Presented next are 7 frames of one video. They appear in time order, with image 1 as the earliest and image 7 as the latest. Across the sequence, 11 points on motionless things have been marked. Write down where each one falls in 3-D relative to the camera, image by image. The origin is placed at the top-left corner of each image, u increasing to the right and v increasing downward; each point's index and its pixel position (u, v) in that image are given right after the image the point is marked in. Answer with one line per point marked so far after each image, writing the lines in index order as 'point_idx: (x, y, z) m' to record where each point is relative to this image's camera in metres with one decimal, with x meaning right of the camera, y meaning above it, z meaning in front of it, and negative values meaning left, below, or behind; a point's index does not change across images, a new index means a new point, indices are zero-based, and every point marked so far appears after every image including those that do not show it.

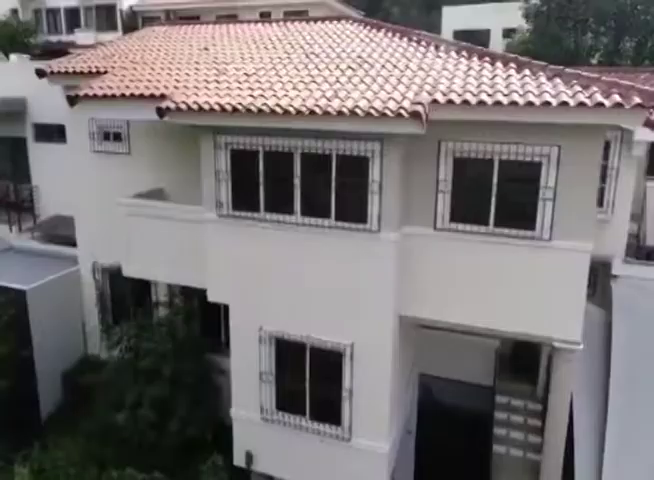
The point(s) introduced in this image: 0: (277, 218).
0: (-0.9, +0.4, +12.2) m
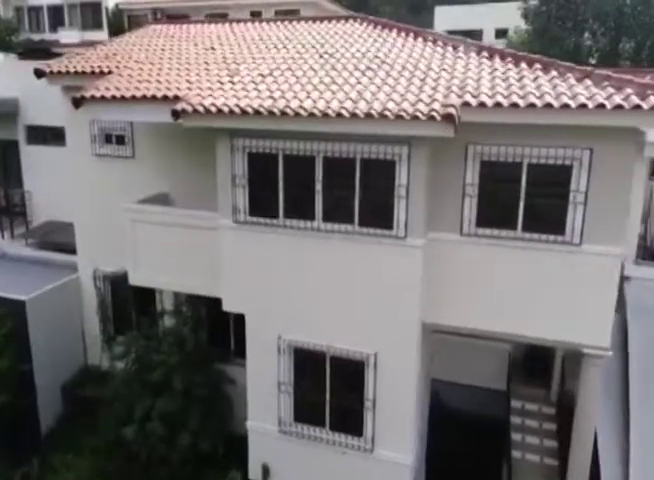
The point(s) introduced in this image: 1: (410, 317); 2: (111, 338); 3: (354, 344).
0: (-0.5, +0.3, +11.8) m
1: (+1.5, -1.3, +11.5) m
2: (-5.2, -2.3, +15.8) m
3: (+0.5, -1.9, +12.0) m
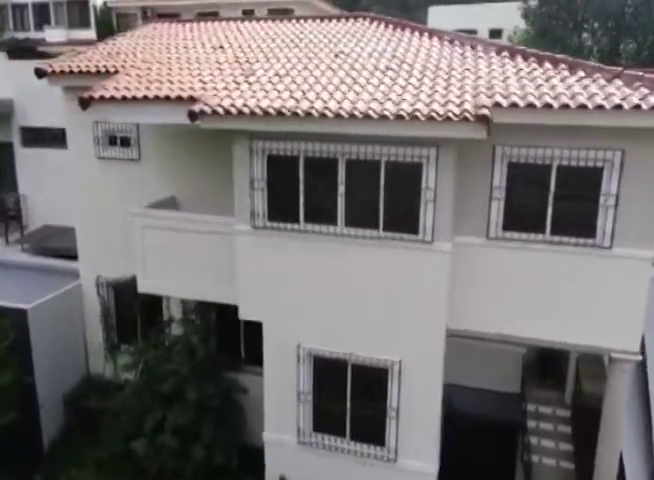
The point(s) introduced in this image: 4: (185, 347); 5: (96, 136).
0: (-0.1, +0.2, +11.5) m
1: (+1.9, -1.4, +11.2) m
2: (-4.9, -2.5, +15.2) m
3: (+0.9, -2.0, +11.6) m
4: (-2.9, -2.2, +13.4) m
5: (-5.0, +2.3, +14.3) m
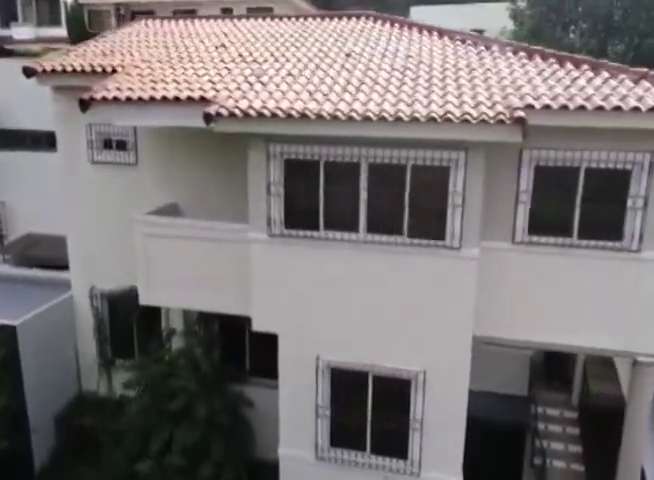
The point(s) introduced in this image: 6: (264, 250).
0: (+0.2, +0.1, +11.0) m
1: (+2.2, -1.5, +10.9) m
2: (-4.8, -2.7, +14.4) m
3: (+1.2, -2.1, +11.2) m
4: (-2.6, -2.4, +12.7) m
5: (-4.9, +2.1, +13.5) m
6: (-1.1, -0.2, +11.3) m
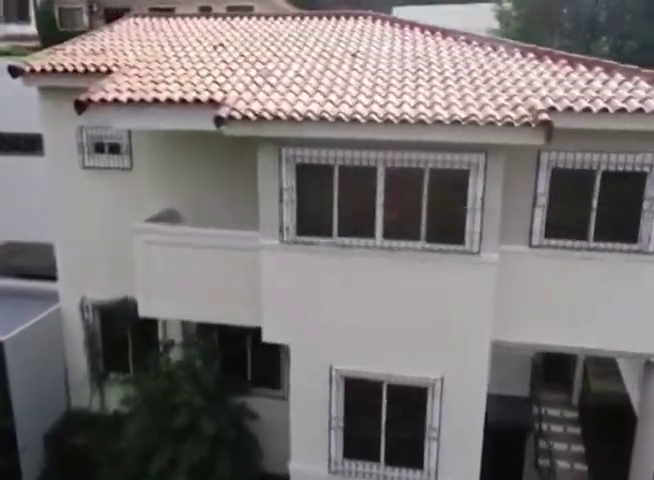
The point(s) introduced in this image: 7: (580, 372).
0: (+0.5, 0.0, +10.7) m
1: (+2.5, -1.6, +10.7) m
2: (-4.7, -2.8, +13.8) m
3: (+1.5, -2.2, +11.0) m
4: (-2.4, -2.5, +12.2) m
5: (-4.8, +1.9, +12.8) m
6: (-0.9, -0.3, +10.9) m
7: (+5.8, -3.0, +15.0) m
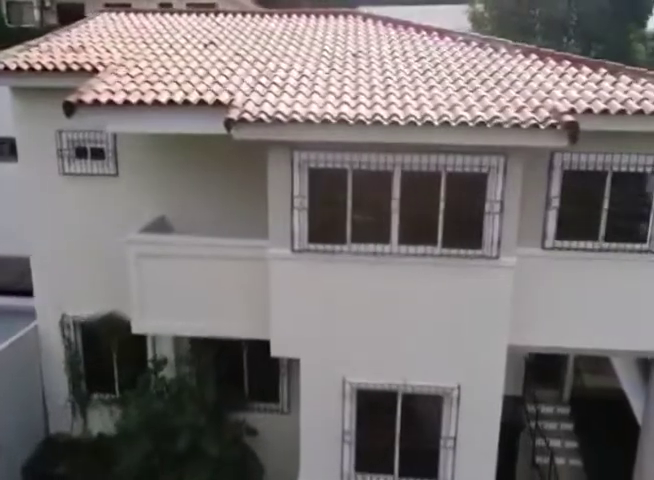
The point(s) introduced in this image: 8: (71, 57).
0: (+0.7, -0.1, +10.3) m
1: (+2.7, -1.6, +10.5) m
2: (-4.7, -3.1, +12.9) m
3: (+1.7, -2.2, +10.7) m
4: (-2.3, -2.7, +11.5) m
5: (-4.8, +1.7, +11.9) m
6: (-0.7, -0.4, +10.4) m
7: (+5.6, -3.0, +15.1) m
8: (-4.4, +3.2, +11.4) m
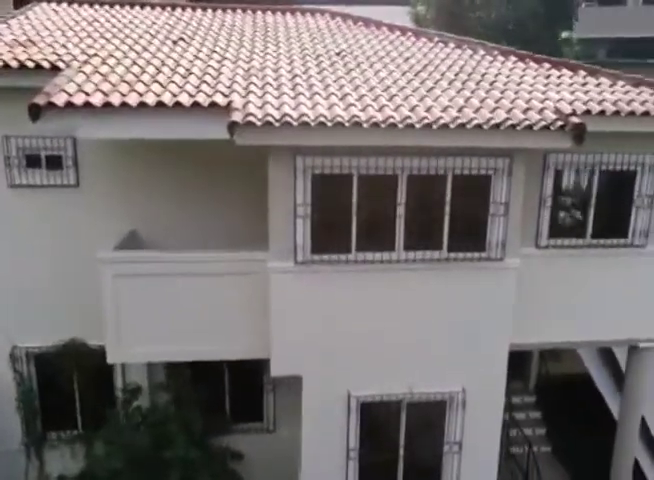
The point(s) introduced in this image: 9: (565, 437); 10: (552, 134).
0: (+0.7, -0.2, +9.8) m
1: (+2.8, -1.7, +10.4) m
2: (-5.0, -3.4, +11.4) m
3: (+1.7, -2.3, +10.4) m
4: (-2.3, -2.9, +10.5) m
5: (-5.1, +1.3, +10.4) m
6: (-0.6, -0.6, +9.7) m
7: (+4.8, -3.0, +15.5) m
8: (-4.6, +2.8, +10.0) m
9: (+5.2, -4.4, +14.8) m
10: (+3.1, +1.5, +9.3) m
